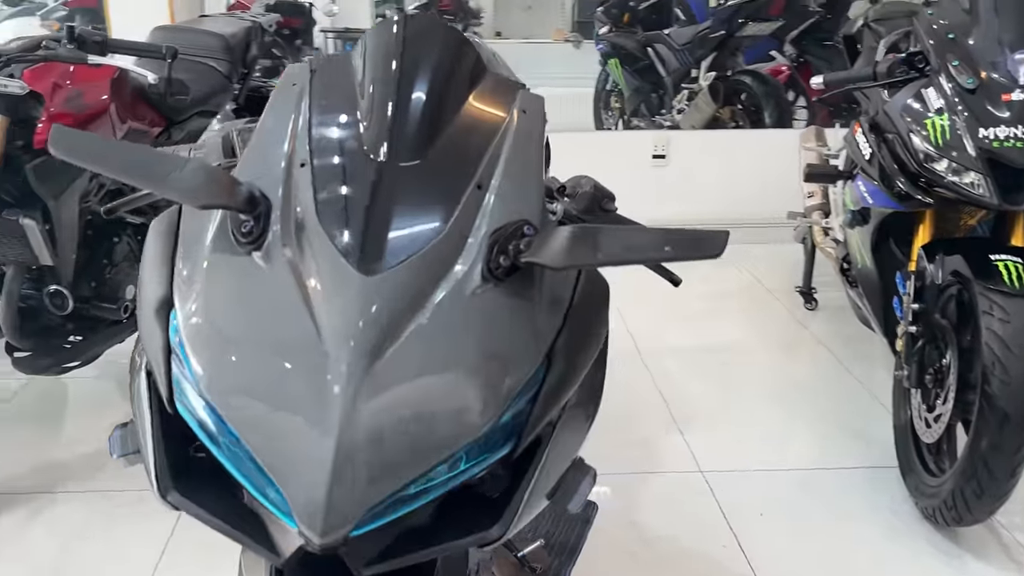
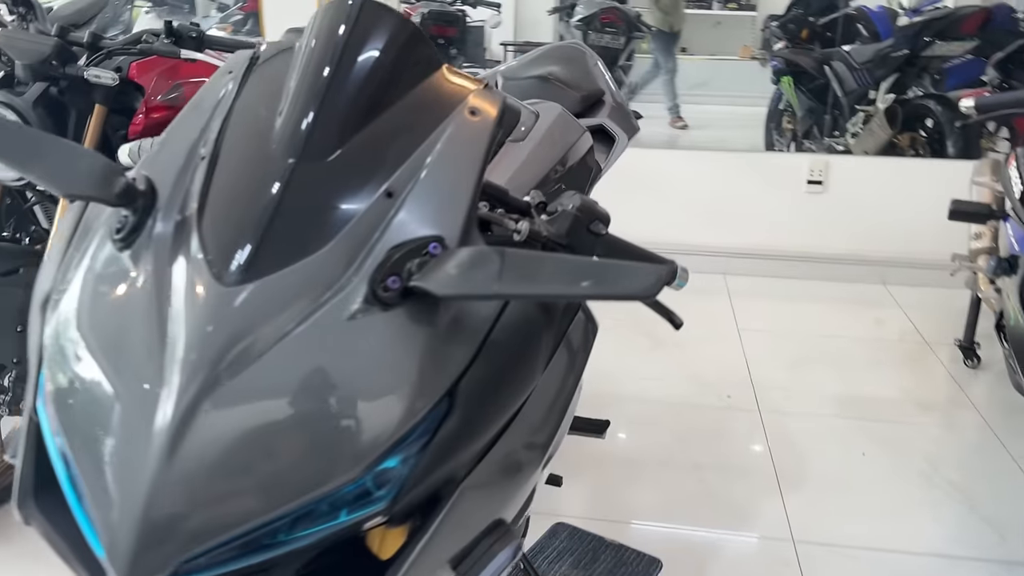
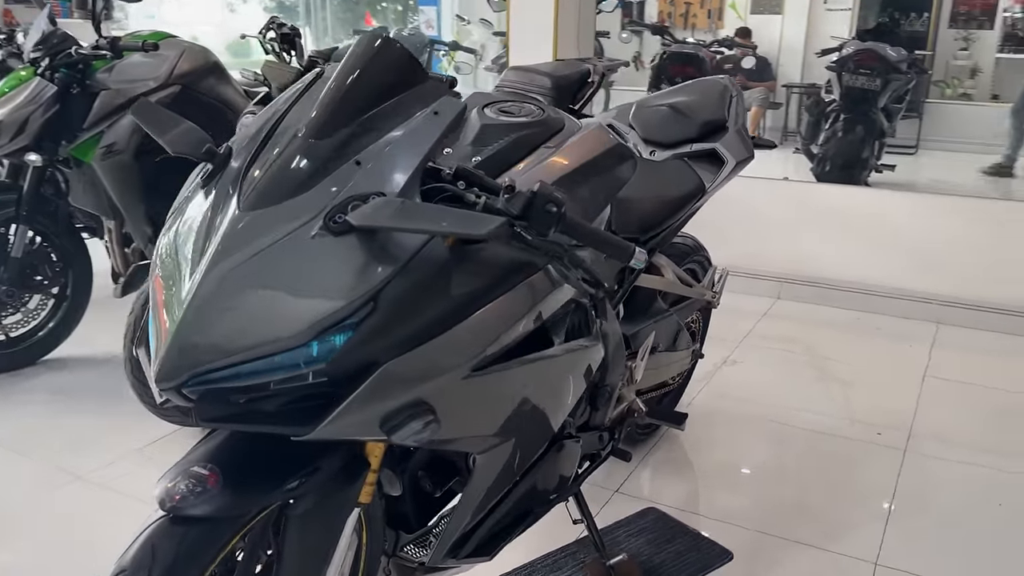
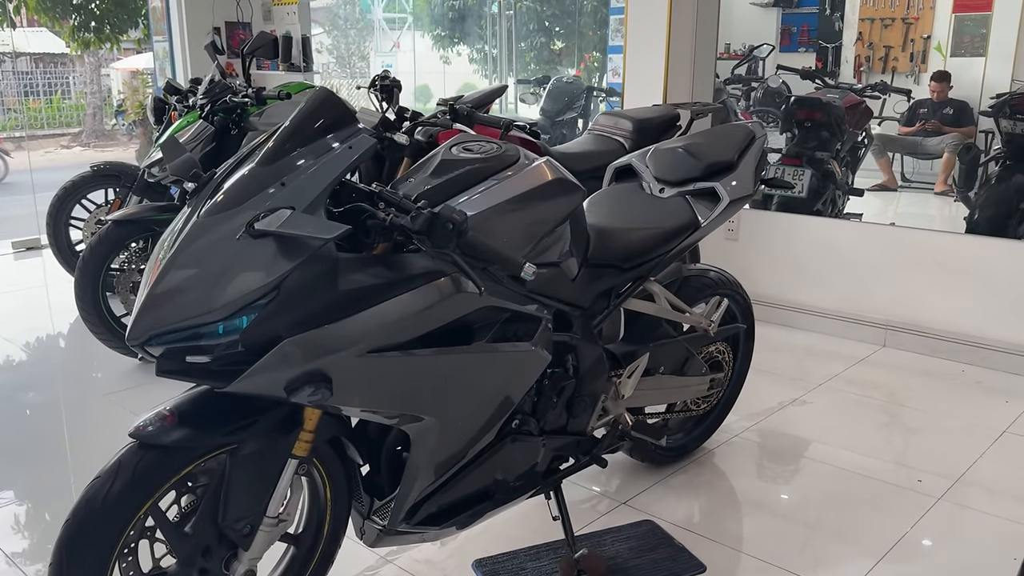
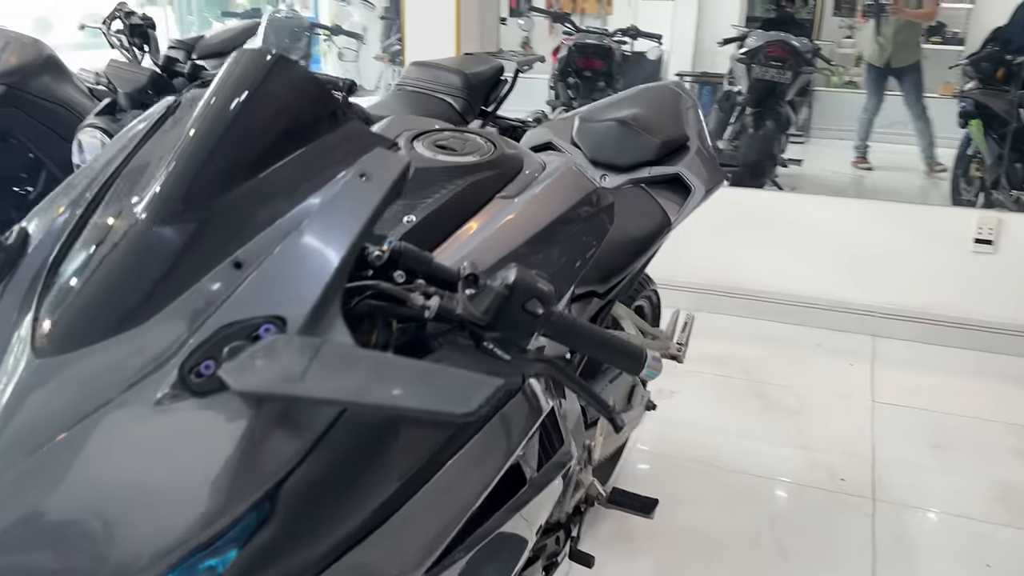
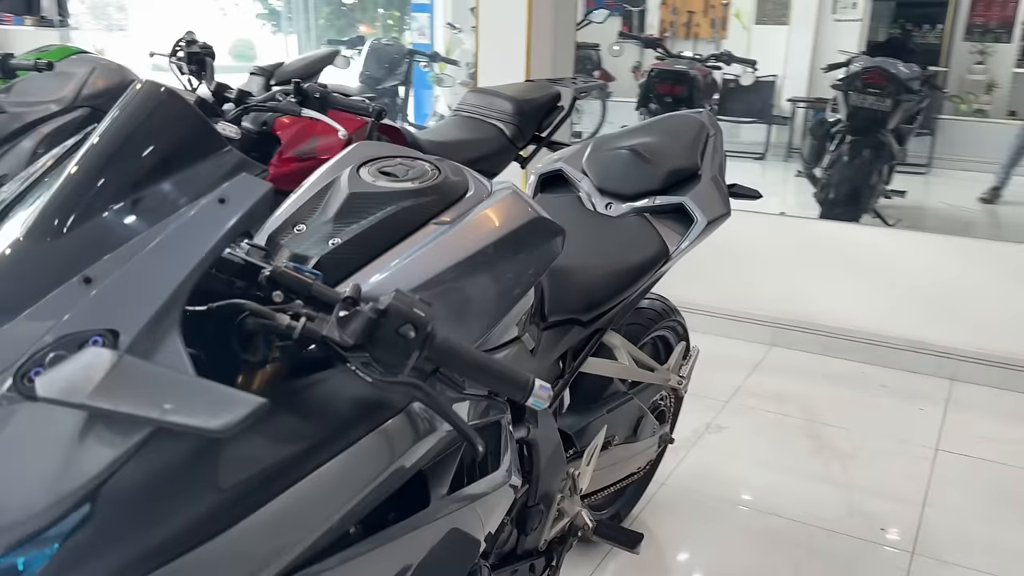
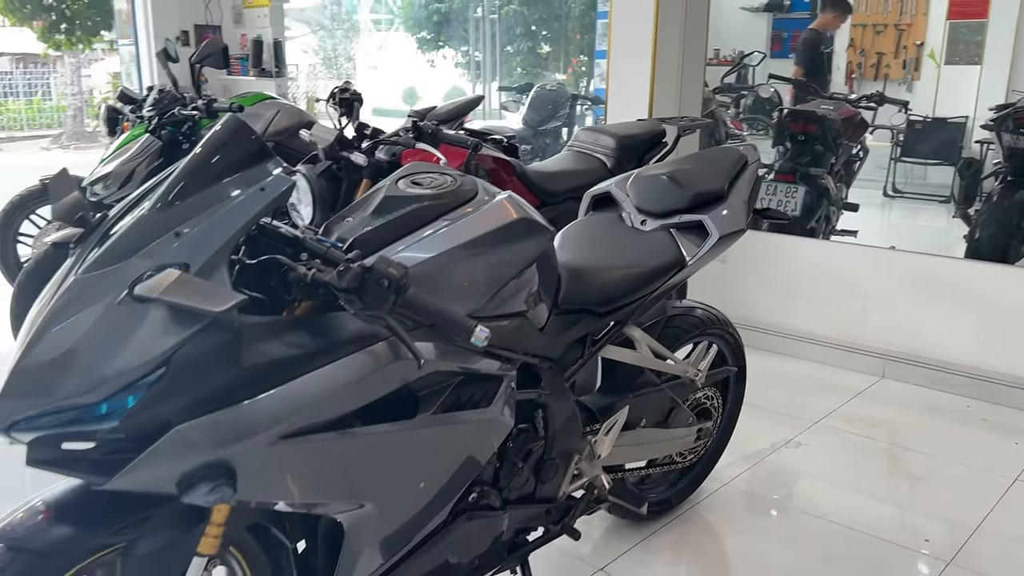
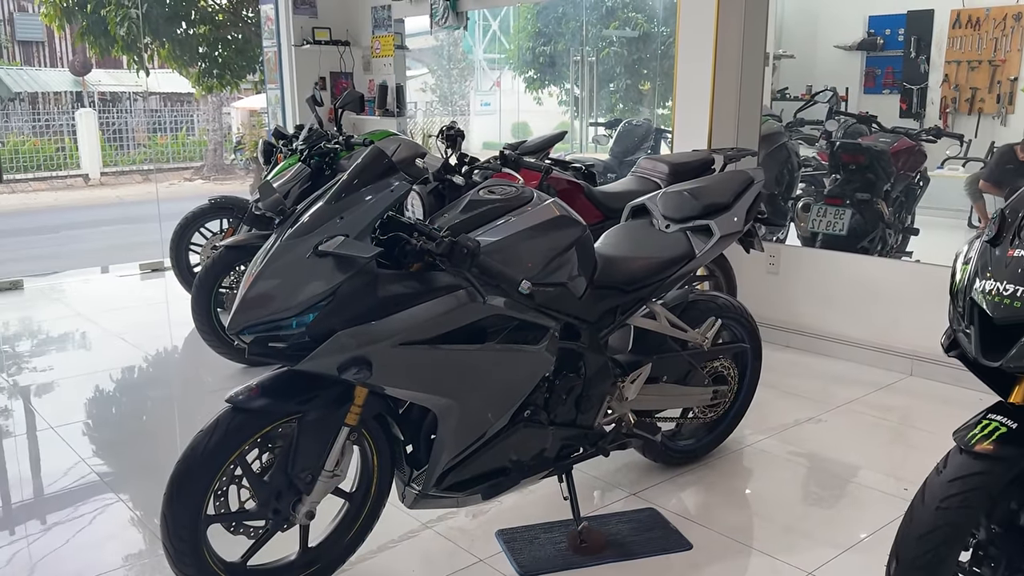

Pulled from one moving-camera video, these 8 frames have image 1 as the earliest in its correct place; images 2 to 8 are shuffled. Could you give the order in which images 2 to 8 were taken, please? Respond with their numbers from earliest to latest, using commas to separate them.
2, 5, 6, 7, 8, 4, 3
